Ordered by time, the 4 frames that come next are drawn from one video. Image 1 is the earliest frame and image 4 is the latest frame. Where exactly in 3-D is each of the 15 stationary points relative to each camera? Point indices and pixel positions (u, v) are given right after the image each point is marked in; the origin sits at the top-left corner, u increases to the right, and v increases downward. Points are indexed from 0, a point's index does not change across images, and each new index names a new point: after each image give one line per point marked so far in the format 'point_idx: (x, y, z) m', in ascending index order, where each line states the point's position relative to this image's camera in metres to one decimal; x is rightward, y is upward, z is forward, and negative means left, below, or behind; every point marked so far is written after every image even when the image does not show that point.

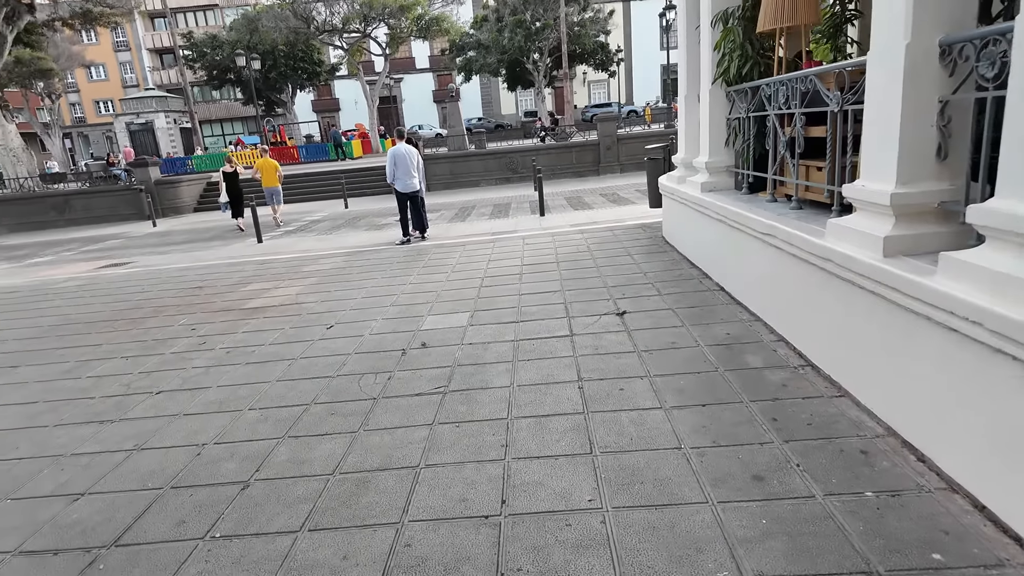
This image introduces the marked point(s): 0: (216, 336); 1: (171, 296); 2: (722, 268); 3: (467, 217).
0: (-2.7, -0.4, +5.4) m
1: (-4.3, -0.1, +7.6) m
2: (+1.8, +0.2, +5.2) m
3: (-1.0, +1.5, +12.7) m
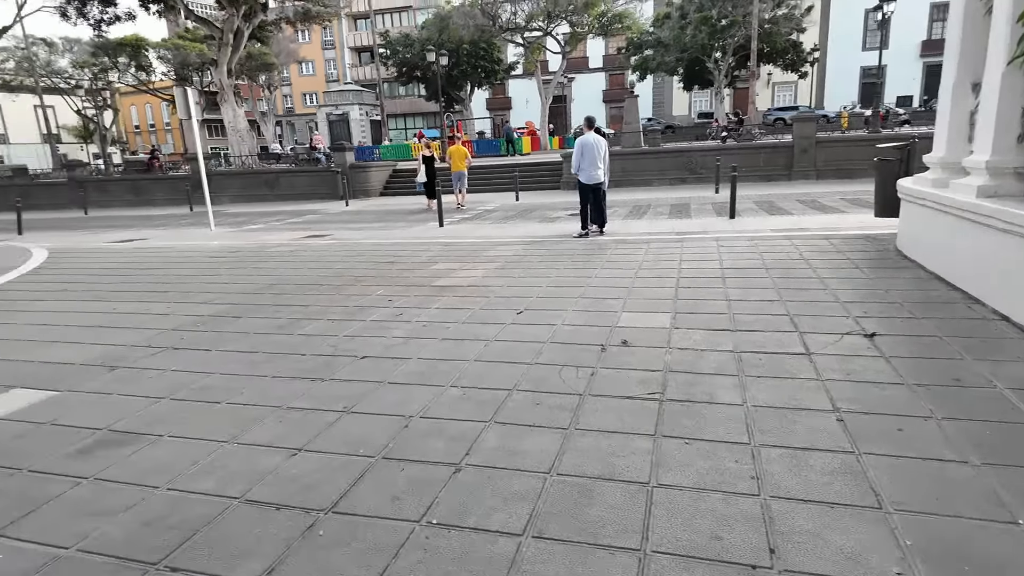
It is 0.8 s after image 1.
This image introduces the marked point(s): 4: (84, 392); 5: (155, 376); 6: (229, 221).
0: (-0.9, -0.2, +5.5) m
1: (-1.9, +0.3, +7.9) m
2: (+3.4, 0.0, +4.2) m
3: (+2.7, +1.5, +12.1) m
4: (-2.8, -0.7, +4.0) m
5: (-2.5, -0.6, +4.1) m
6: (-7.6, +1.8, +16.0) m
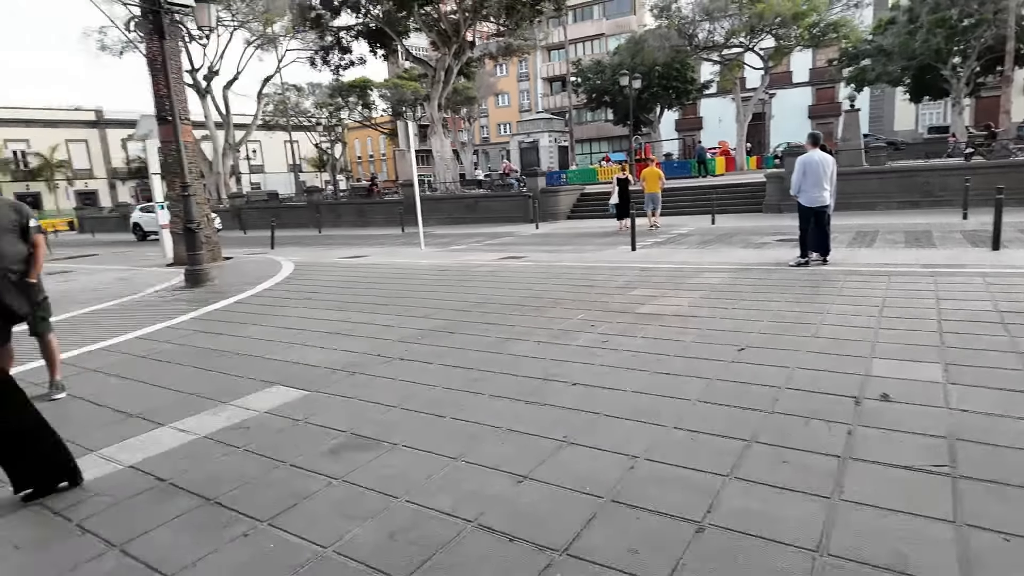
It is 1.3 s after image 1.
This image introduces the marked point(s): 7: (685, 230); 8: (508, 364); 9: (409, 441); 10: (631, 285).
0: (+0.9, -0.4, +5.3) m
1: (+0.7, 0.0, +7.9) m
2: (+4.7, -0.4, +2.8) m
3: (+6.4, +0.8, +10.6) m
4: (-1.3, -0.8, +4.4) m
5: (-0.9, -0.7, +4.5) m
6: (-2.3, +1.3, +17.4) m
7: (+4.4, +1.5, +15.4) m
8: (0.0, -0.6, +4.7) m
9: (-0.6, -0.9, +3.4) m
10: (+1.6, 0.0, +8.1) m
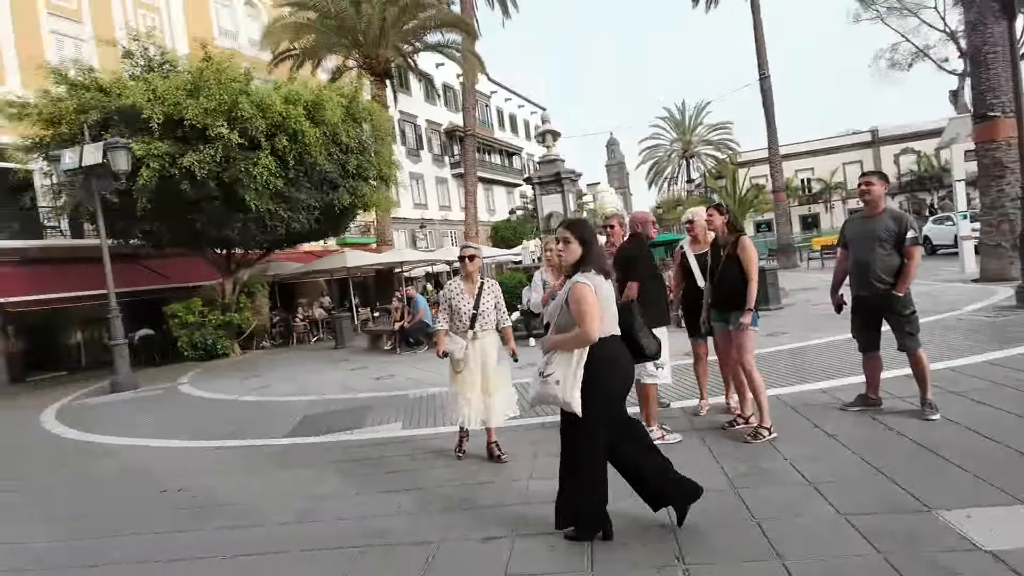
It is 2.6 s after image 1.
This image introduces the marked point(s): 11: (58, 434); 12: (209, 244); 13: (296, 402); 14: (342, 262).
0: (+5.6, -0.8, +0.5) m
1: (+7.9, -0.5, +1.9) m
2: (+4.9, -0.7, -4.0) m
3: (+12.8, -0.1, -2.1) m
4: (+3.7, -0.9, +2.2) m
5: (+4.0, -0.9, +1.9) m
6: (+15.2, +0.5, +8.6) m
7: (+16.3, +0.5, +1.7) m
8: (+4.6, -0.9, +1.2) m
9: (+3.2, -1.0, +1.1) m
10: (+8.4, -0.5, +1.1) m
11: (-6.2, -2.0, +8.1) m
12: (-7.6, +1.1, +14.9) m
13: (-3.1, -1.6, +8.6) m
14: (-5.3, +0.8, +18.5) m
